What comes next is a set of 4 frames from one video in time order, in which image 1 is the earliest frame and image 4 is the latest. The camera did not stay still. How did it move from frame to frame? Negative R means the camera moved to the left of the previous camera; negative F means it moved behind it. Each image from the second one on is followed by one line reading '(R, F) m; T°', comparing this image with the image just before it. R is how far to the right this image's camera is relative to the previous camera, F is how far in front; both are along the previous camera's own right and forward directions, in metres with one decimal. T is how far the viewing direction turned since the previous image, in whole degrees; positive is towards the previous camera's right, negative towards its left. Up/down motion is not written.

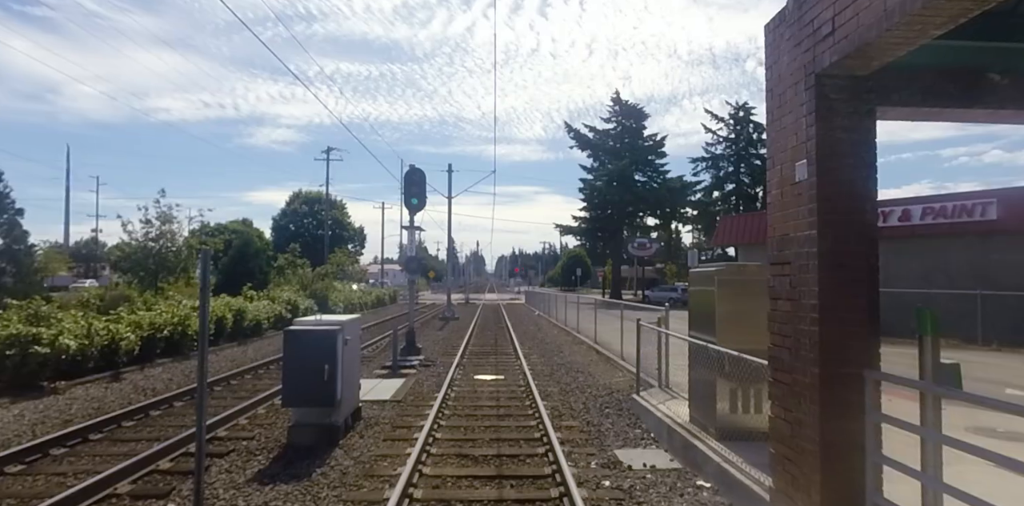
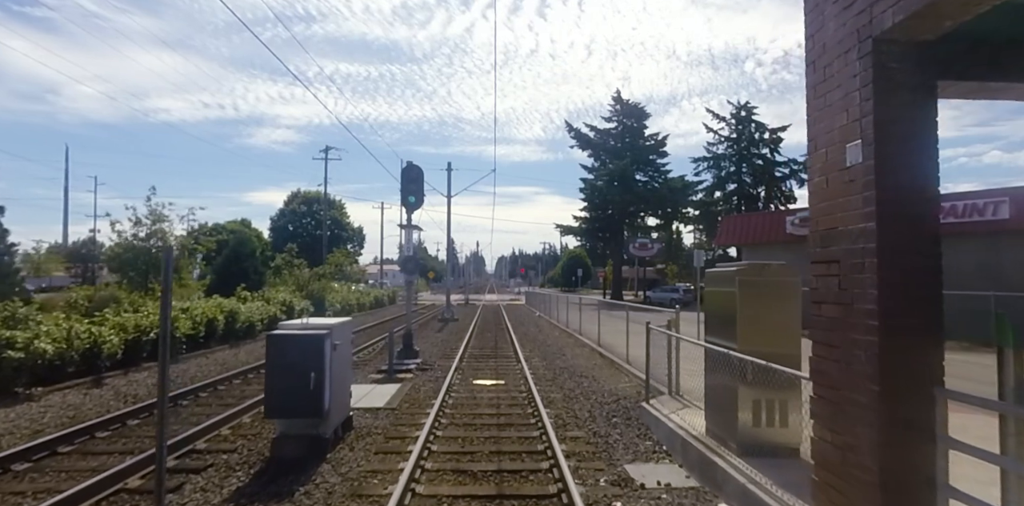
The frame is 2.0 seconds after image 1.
(0.0, +0.6) m; 0°
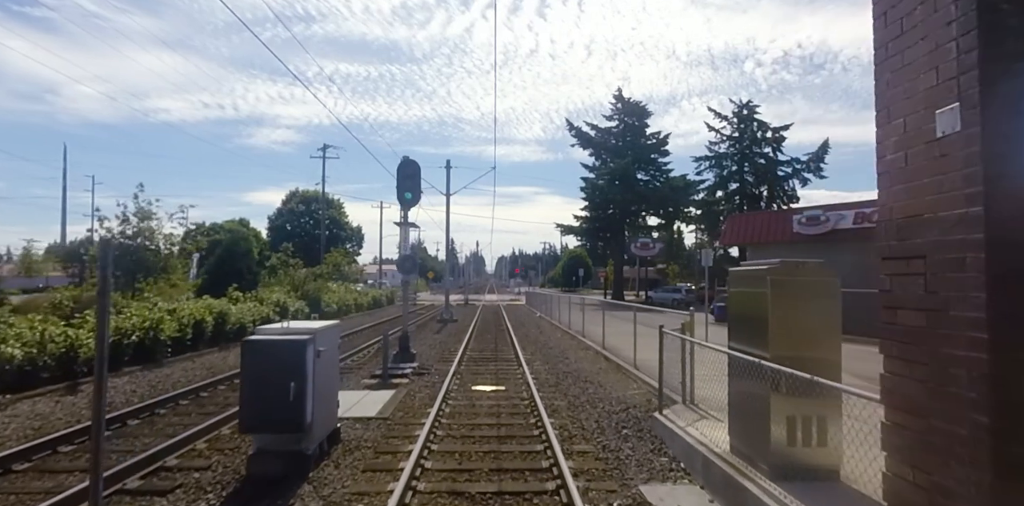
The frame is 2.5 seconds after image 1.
(0.0, +0.8) m; 0°
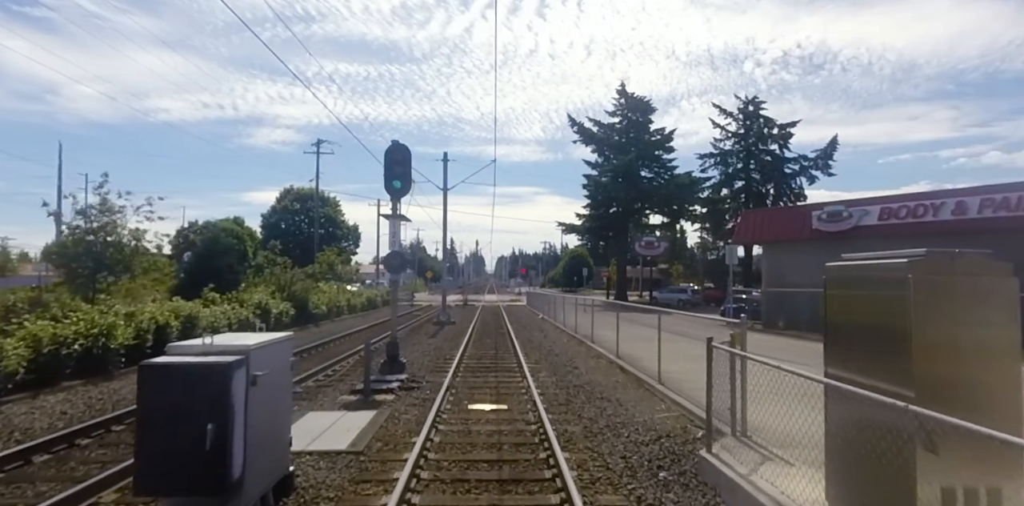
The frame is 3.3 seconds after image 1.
(-0.1, +2.0) m; 0°
